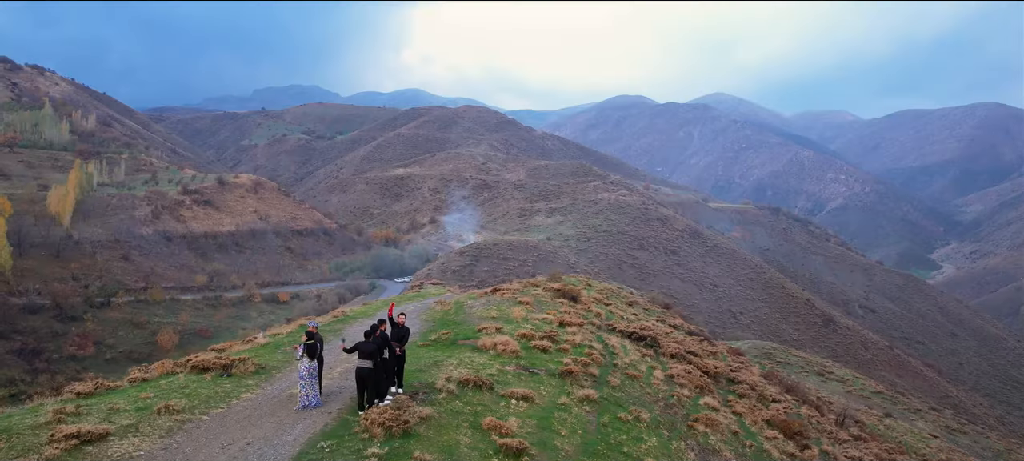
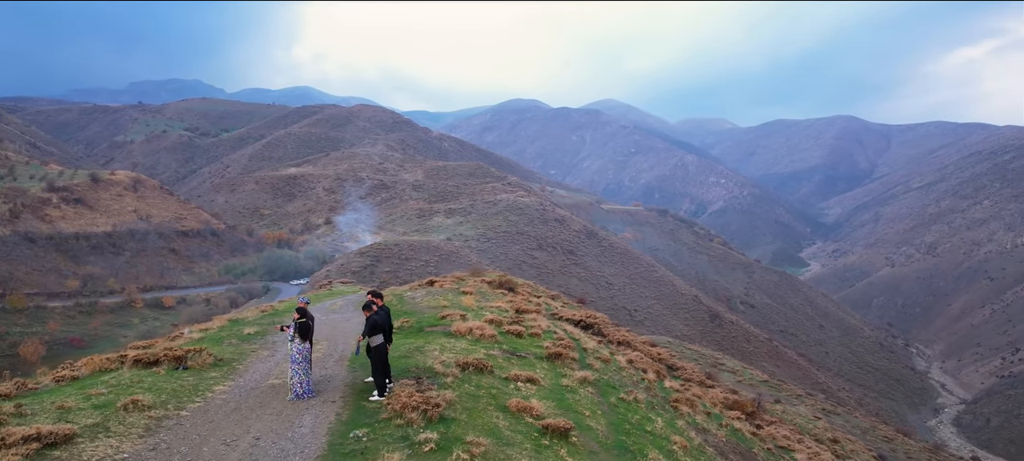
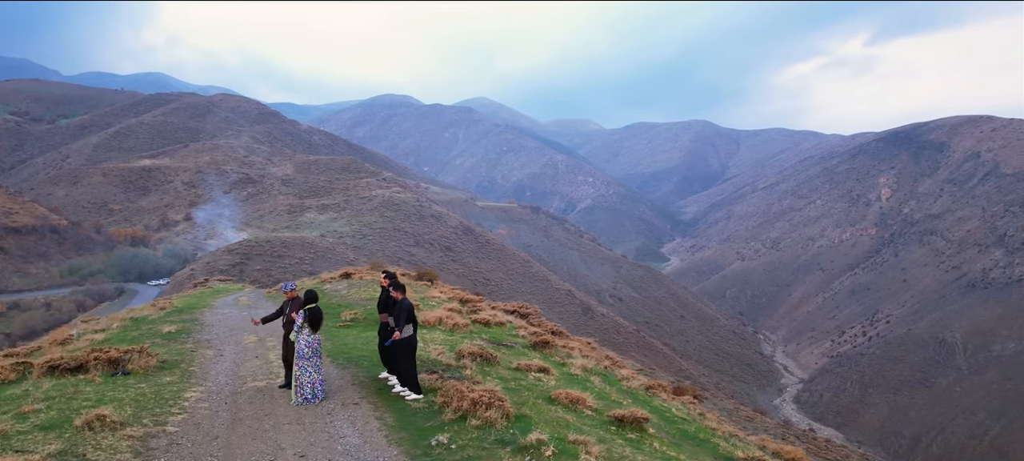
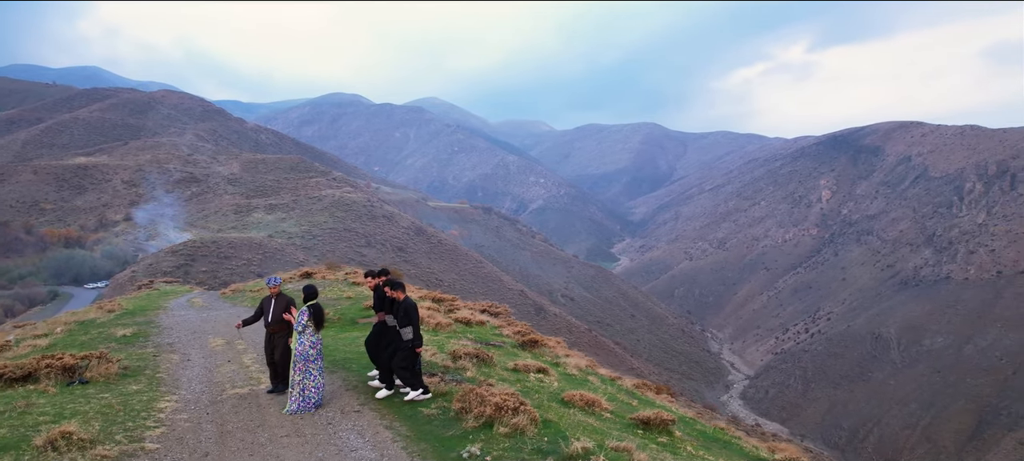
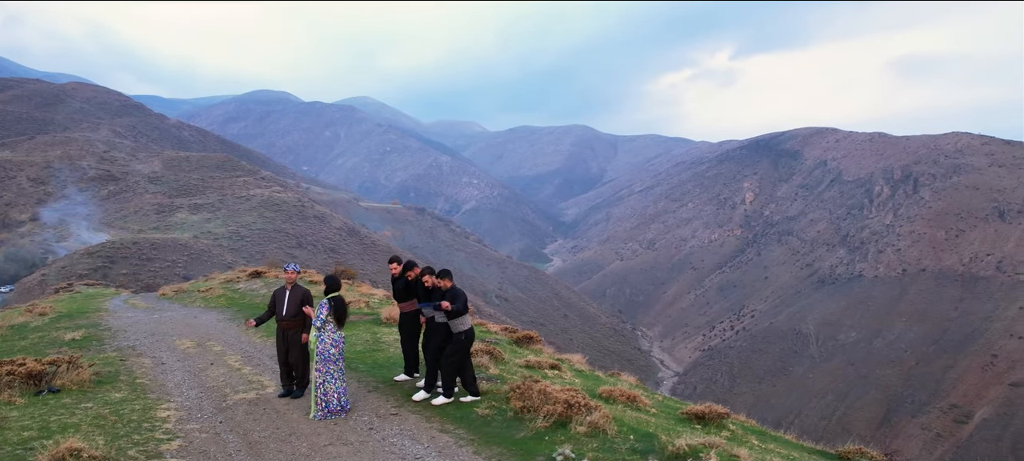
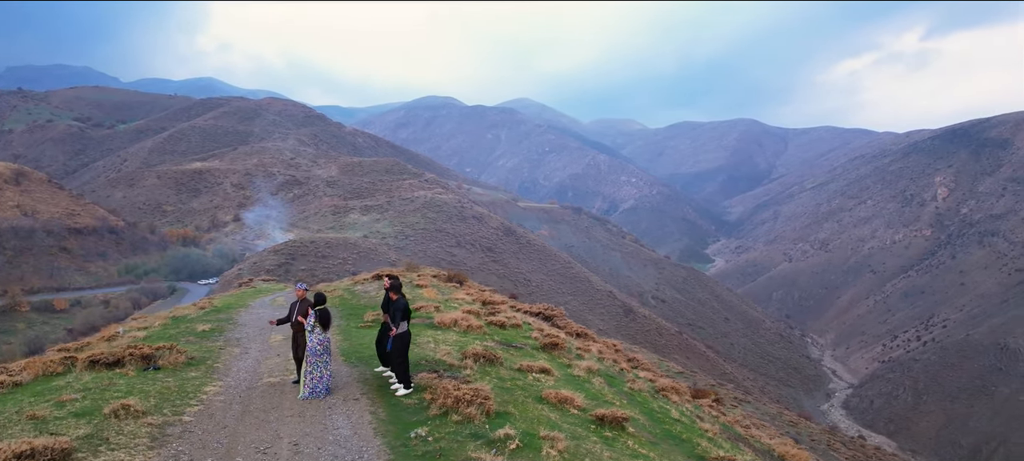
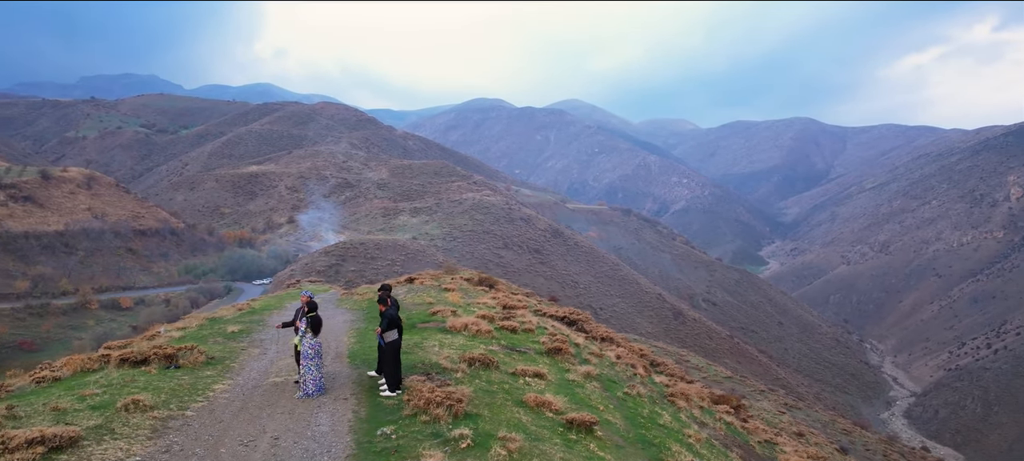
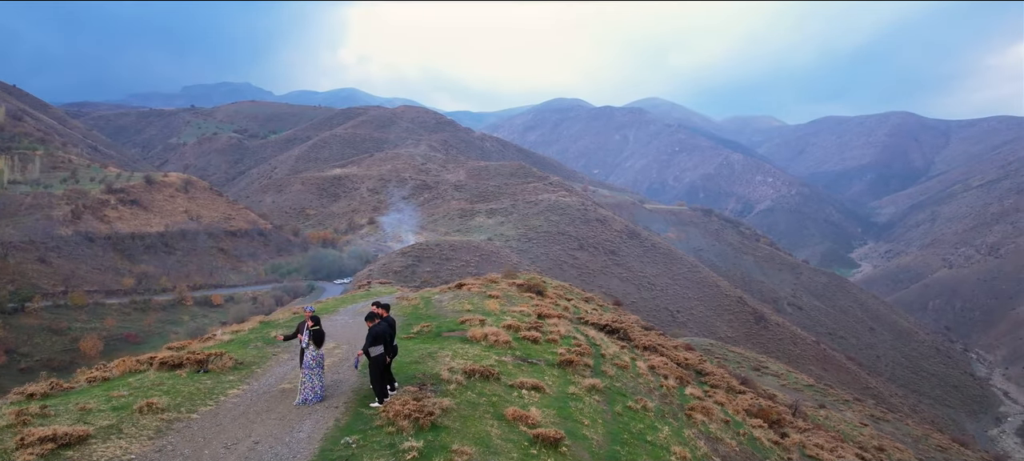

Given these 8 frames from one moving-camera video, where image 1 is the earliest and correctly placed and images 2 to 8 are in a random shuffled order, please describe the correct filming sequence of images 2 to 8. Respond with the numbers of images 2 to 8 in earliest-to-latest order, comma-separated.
8, 2, 7, 6, 3, 4, 5
